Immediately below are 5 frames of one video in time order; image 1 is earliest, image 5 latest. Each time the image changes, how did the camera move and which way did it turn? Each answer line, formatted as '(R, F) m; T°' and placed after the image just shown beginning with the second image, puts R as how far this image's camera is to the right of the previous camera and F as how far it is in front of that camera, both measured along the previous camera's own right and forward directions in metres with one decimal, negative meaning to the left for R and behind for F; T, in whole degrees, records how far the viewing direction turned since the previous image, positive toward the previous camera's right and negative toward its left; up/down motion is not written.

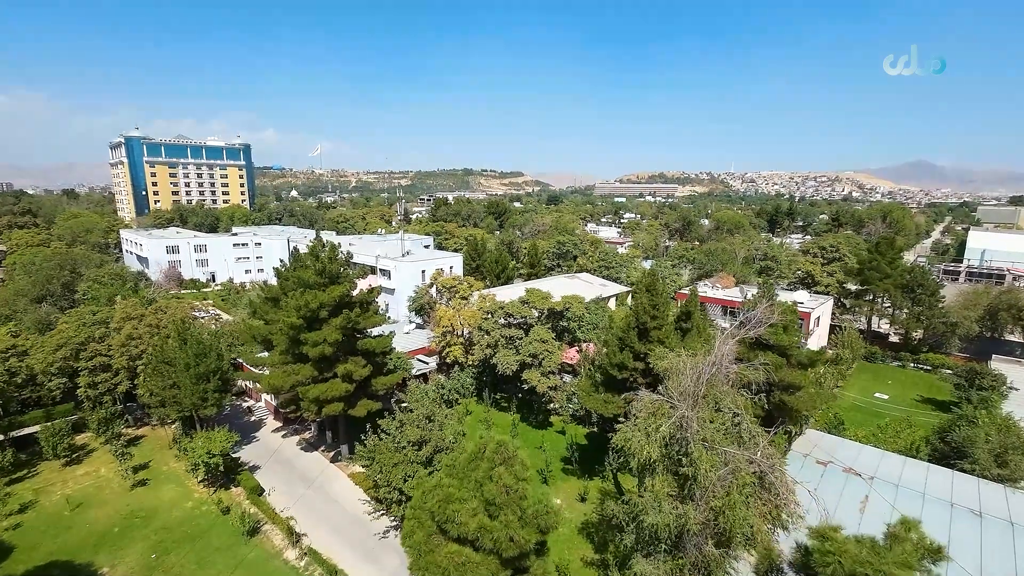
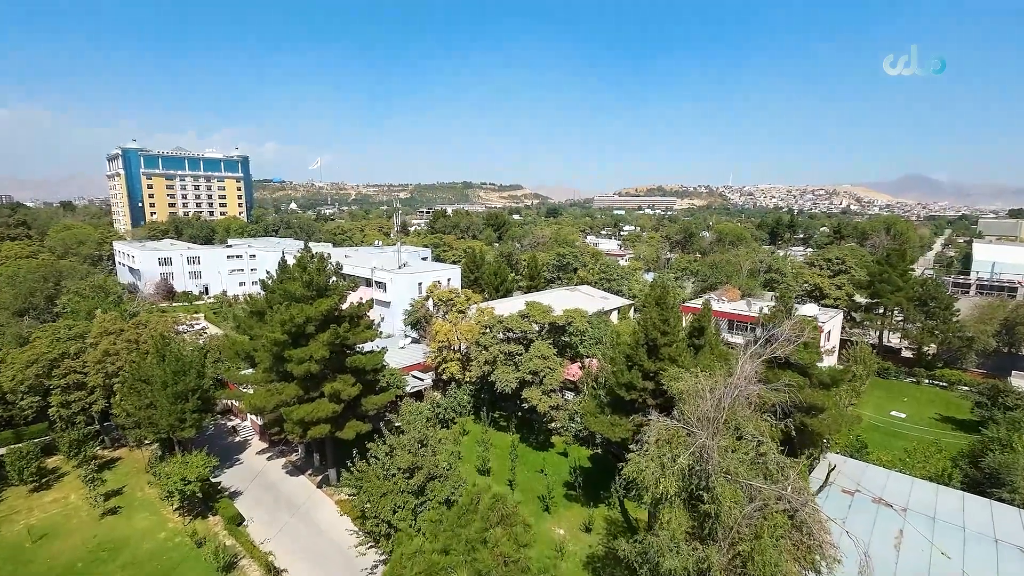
(0.0, +1.0) m; 0°
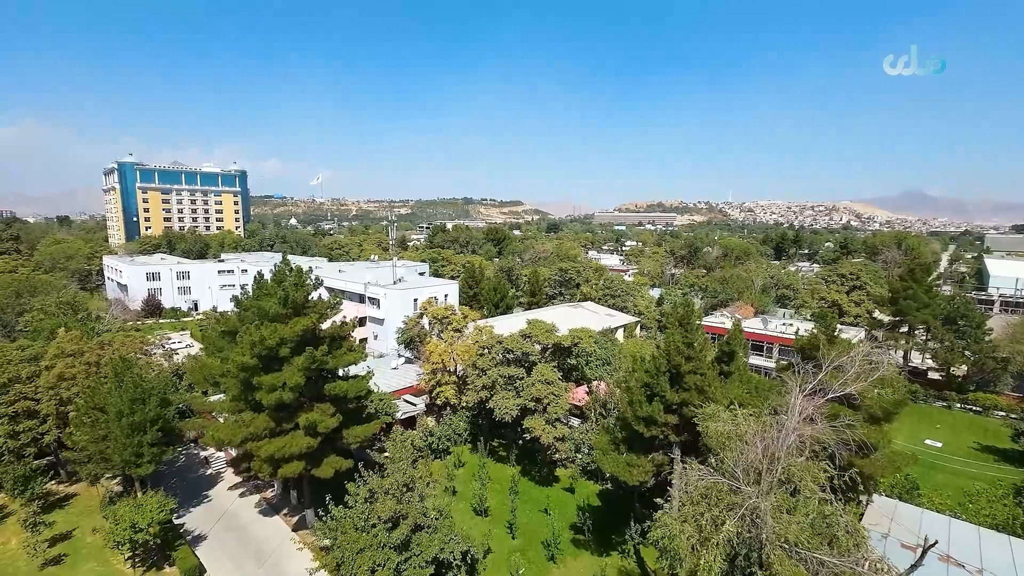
(0.0, +1.7) m; 0°
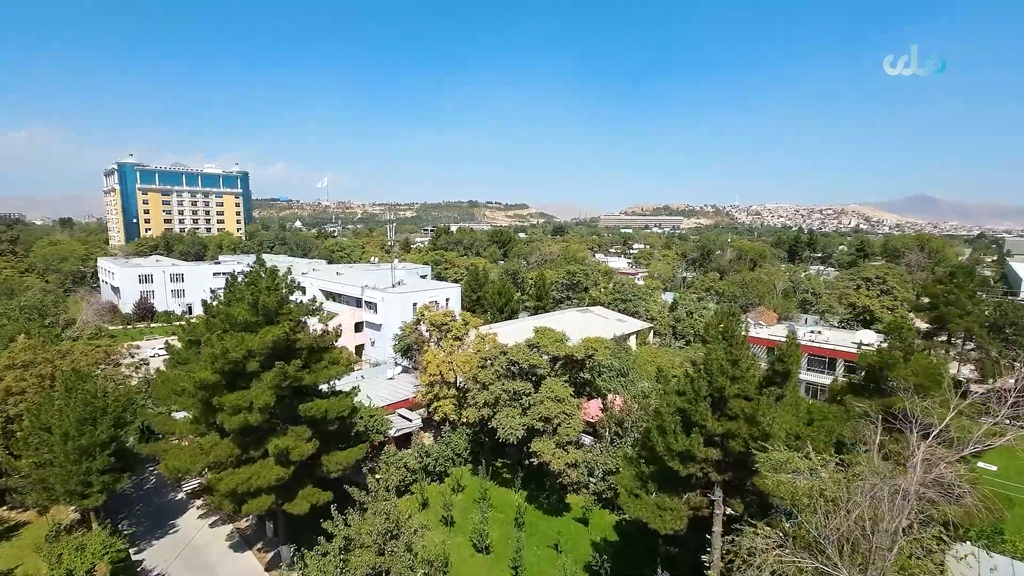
(0.0, +2.0) m; -1°
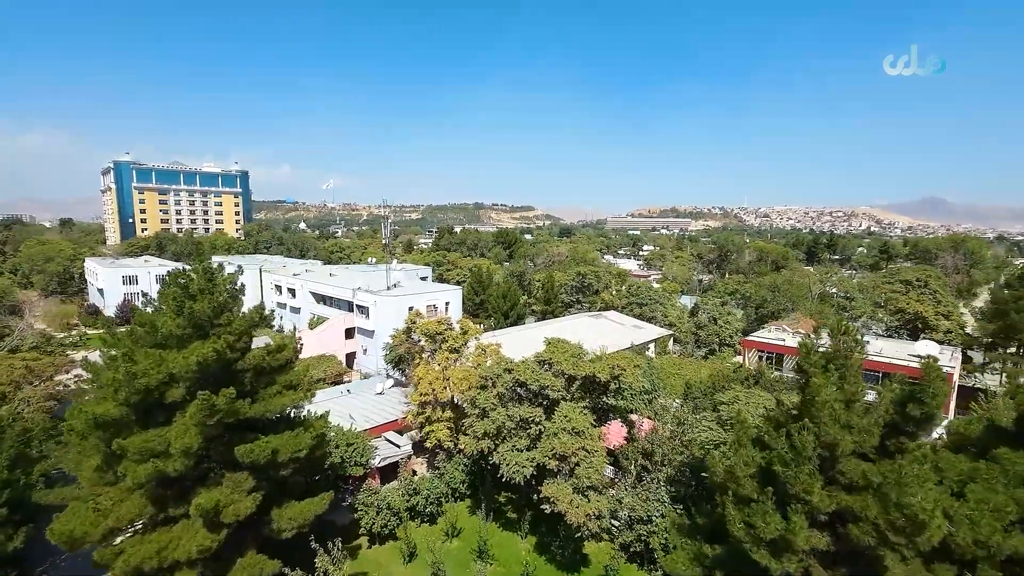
(0.0, +2.9) m; -1°
